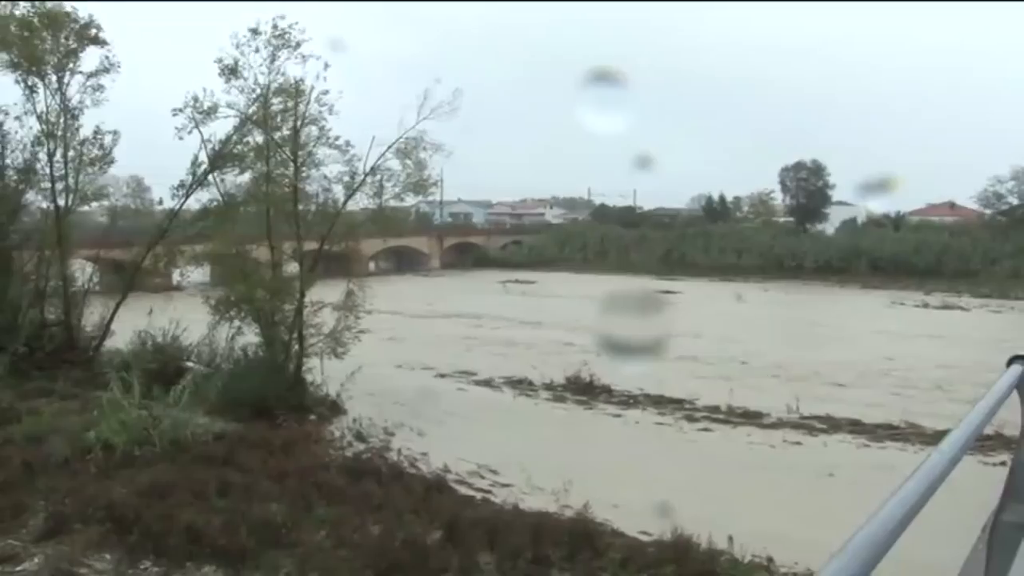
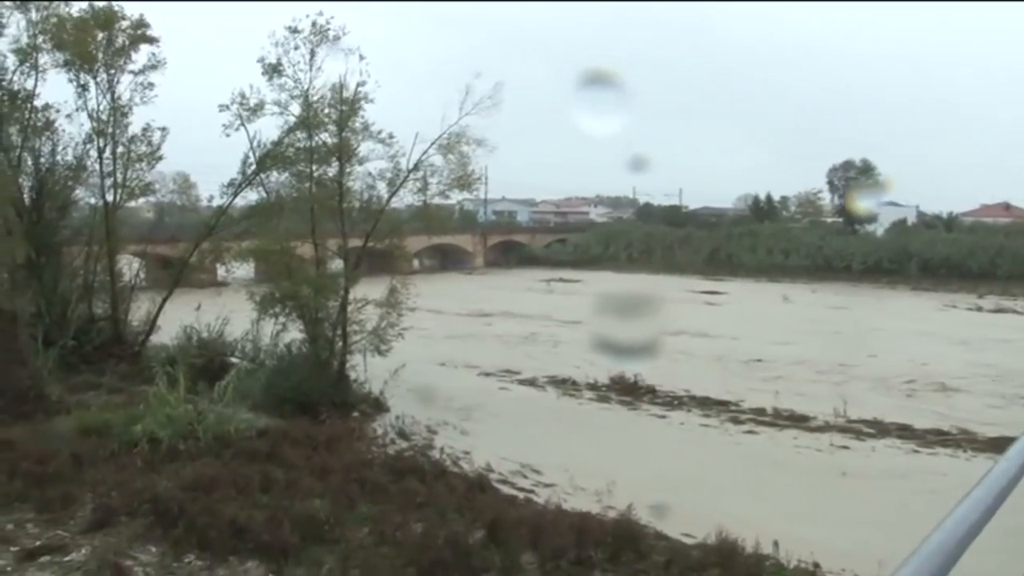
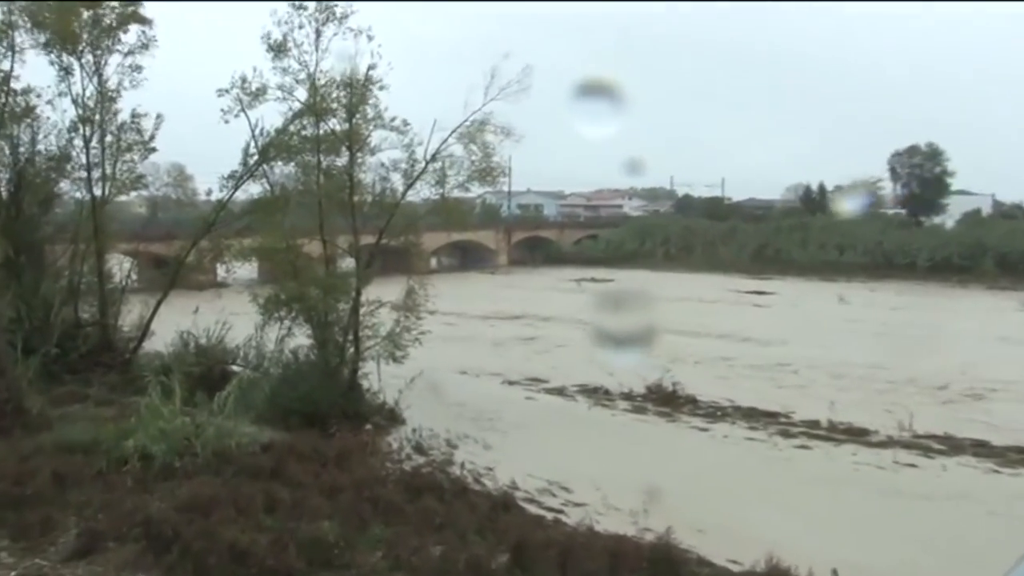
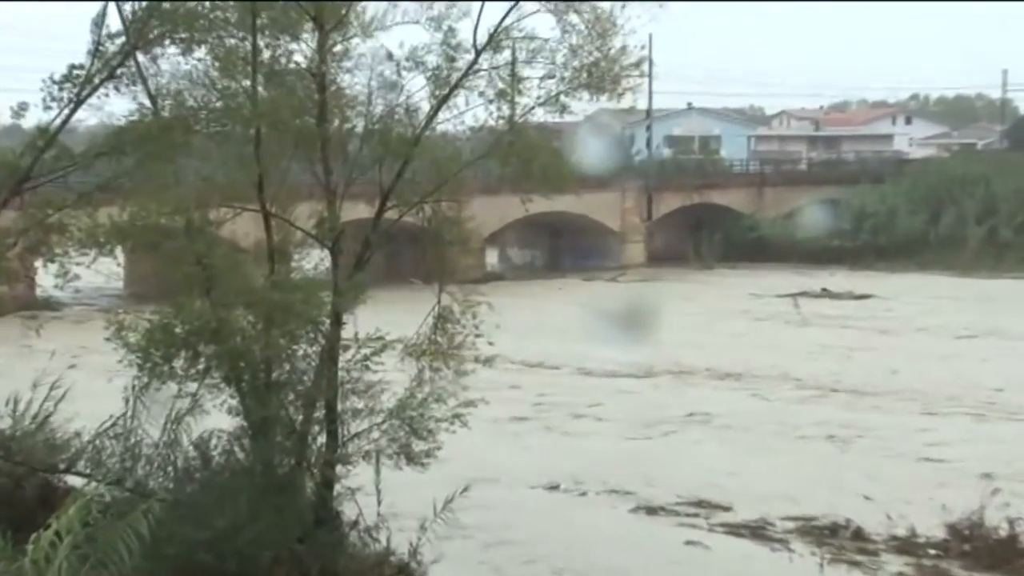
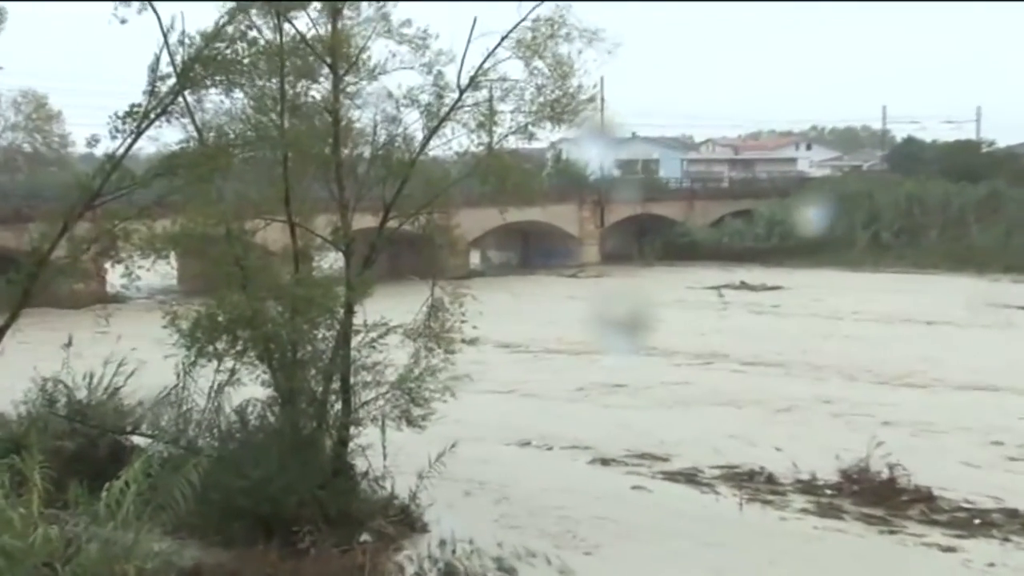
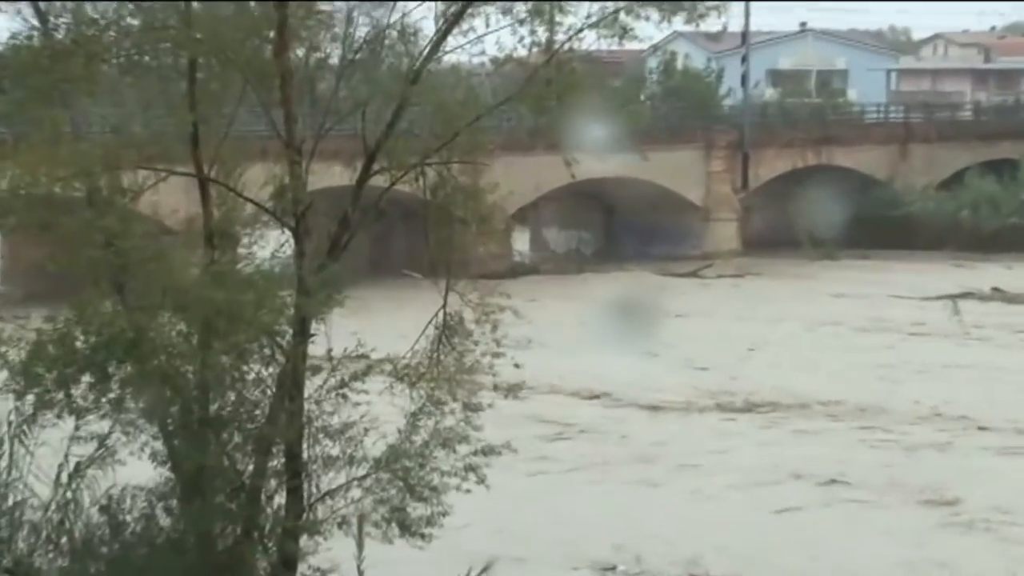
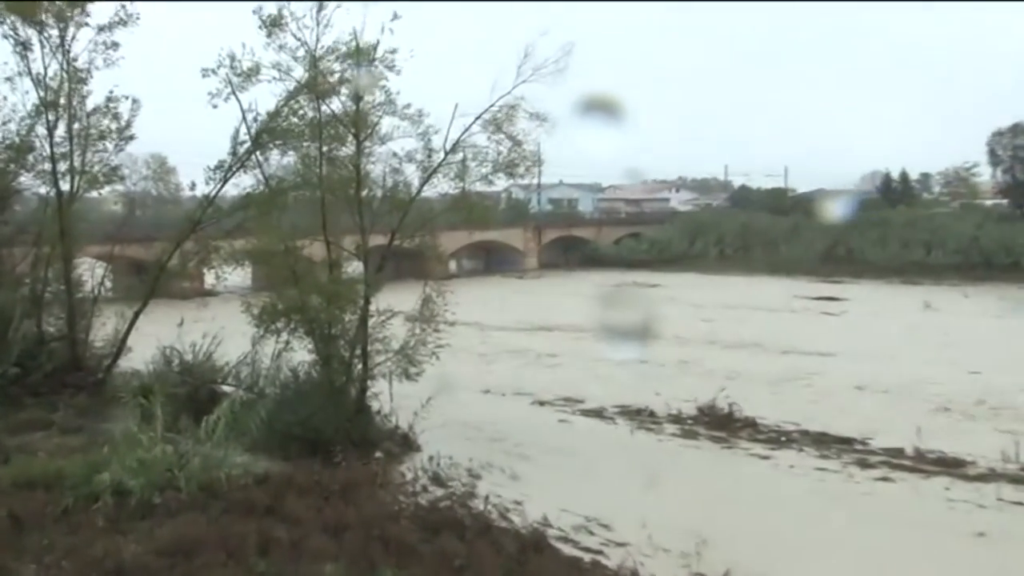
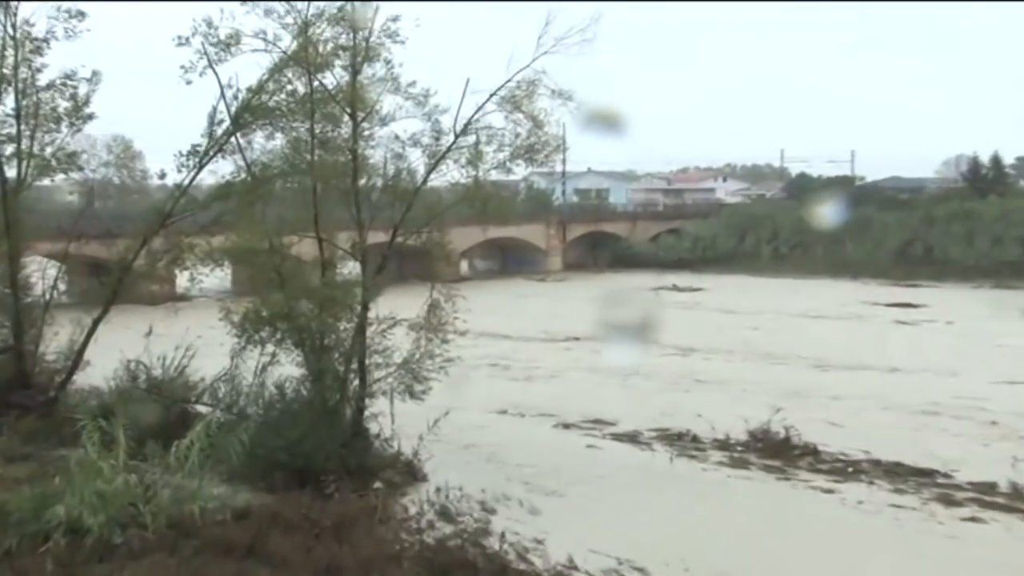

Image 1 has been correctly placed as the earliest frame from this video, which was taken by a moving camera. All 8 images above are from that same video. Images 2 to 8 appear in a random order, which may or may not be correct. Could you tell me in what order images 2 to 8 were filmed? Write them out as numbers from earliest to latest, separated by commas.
2, 3, 7, 8, 5, 4, 6
